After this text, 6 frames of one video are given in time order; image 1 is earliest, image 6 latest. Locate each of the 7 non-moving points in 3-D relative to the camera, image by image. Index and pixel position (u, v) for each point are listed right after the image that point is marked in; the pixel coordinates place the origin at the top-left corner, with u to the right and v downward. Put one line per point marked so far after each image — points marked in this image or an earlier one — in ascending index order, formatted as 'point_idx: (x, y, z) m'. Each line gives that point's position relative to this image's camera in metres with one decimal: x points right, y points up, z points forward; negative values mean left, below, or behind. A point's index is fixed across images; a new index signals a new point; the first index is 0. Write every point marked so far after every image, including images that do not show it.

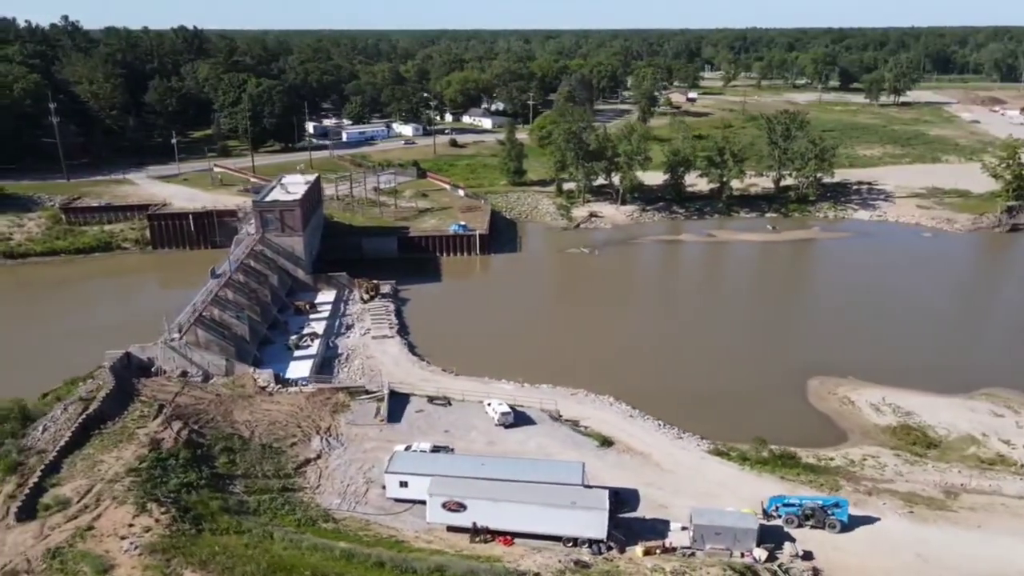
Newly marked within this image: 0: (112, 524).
0: (-9.8, -5.8, +18.1) m
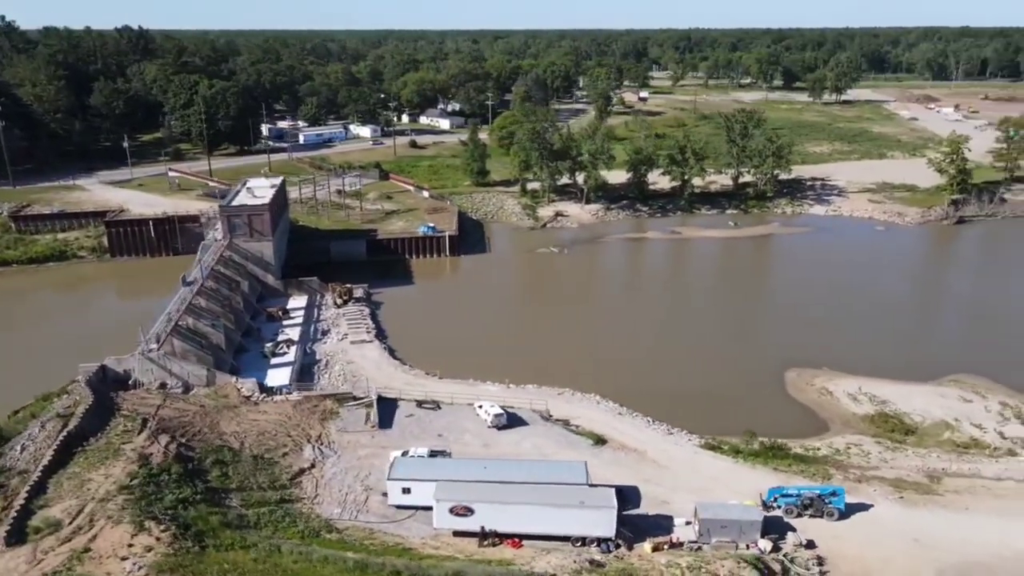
0: (-9.5, -6.1, +17.4) m
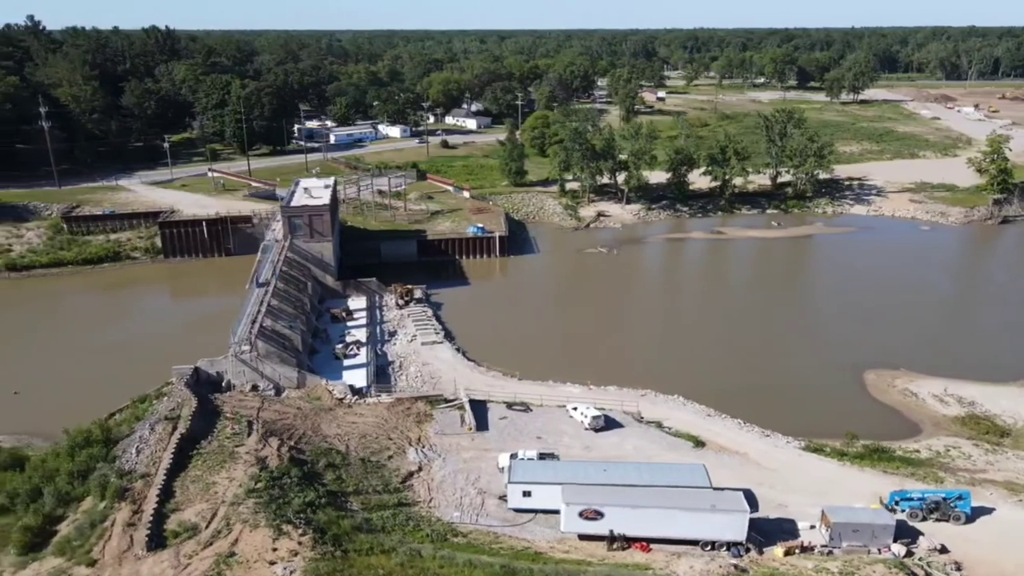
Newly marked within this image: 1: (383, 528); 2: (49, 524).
0: (-6.0, -6.1, +17.2) m
1: (-3.4, -6.4, +19.5) m
2: (-12.1, -6.2, +19.2) m
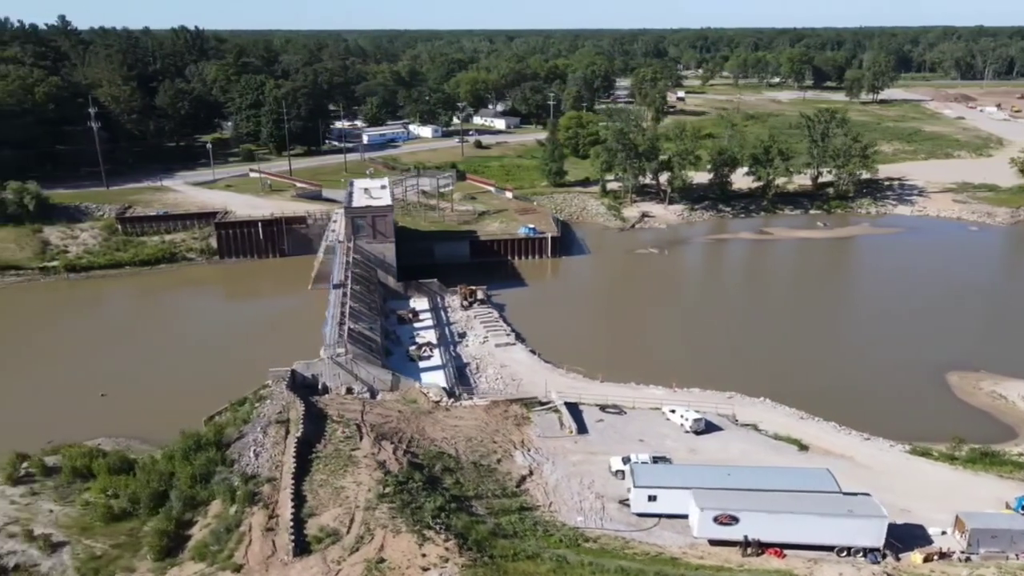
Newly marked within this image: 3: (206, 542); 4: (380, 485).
0: (-2.5, -6.2, +17.0) m
1: (+0.1, -6.4, +19.3) m
2: (-8.6, -6.2, +19.0) m
3: (-7.6, -6.3, +18.3) m
4: (-3.6, -5.3, +19.9) m
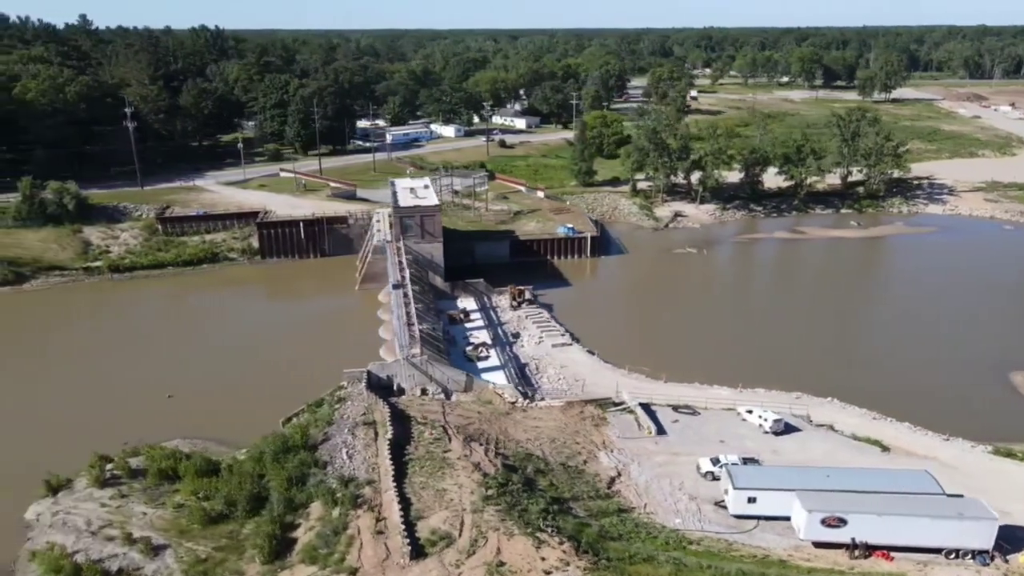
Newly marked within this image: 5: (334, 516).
0: (+0.3, -6.2, +16.8) m
1: (+2.9, -6.4, +19.1) m
2: (-5.8, -6.2, +18.8) m
3: (-4.9, -6.3, +18.1) m
4: (-0.8, -5.4, +19.7) m
5: (-4.6, -5.9, +18.8) m
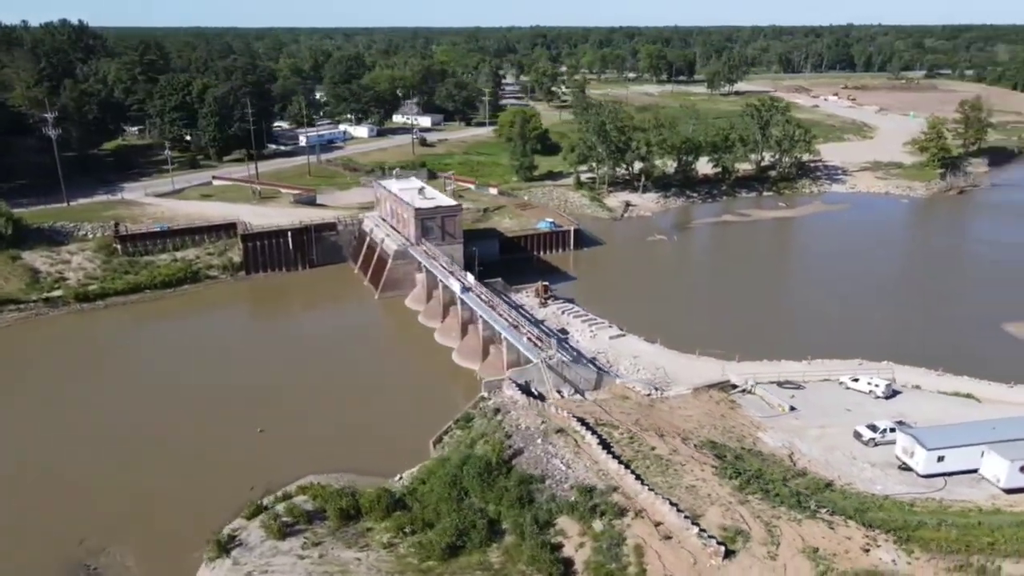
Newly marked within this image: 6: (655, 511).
0: (+7.3, -5.8, +16.9) m
1: (+9.4, -5.9, +19.7) m
2: (+1.0, -6.3, +17.6) m
3: (+2.1, -6.3, +17.0) m
4: (+5.6, -5.1, +19.5) m
5: (+2.2, -5.8, +17.9) m
6: (+3.4, -5.5, +18.1) m
